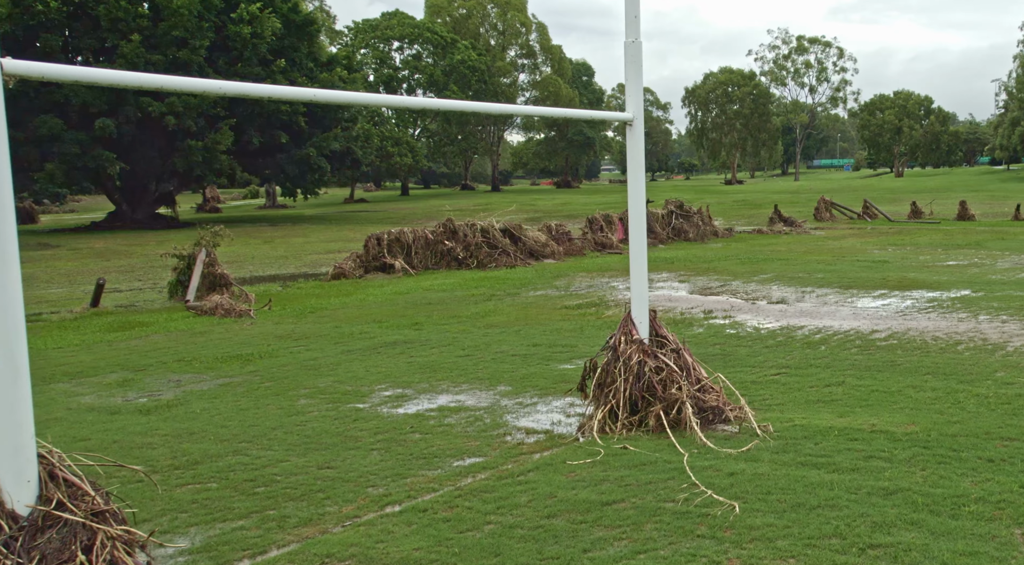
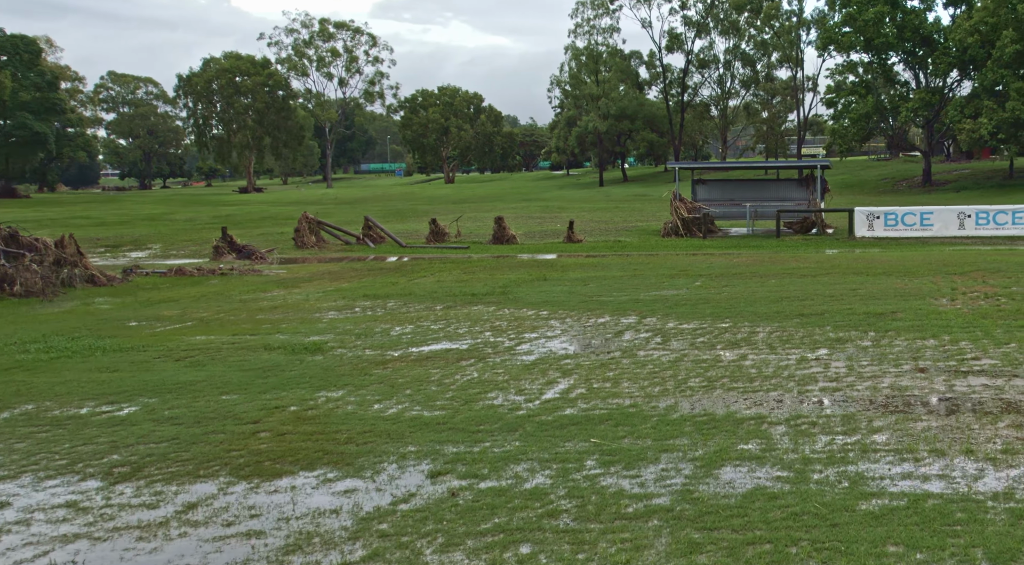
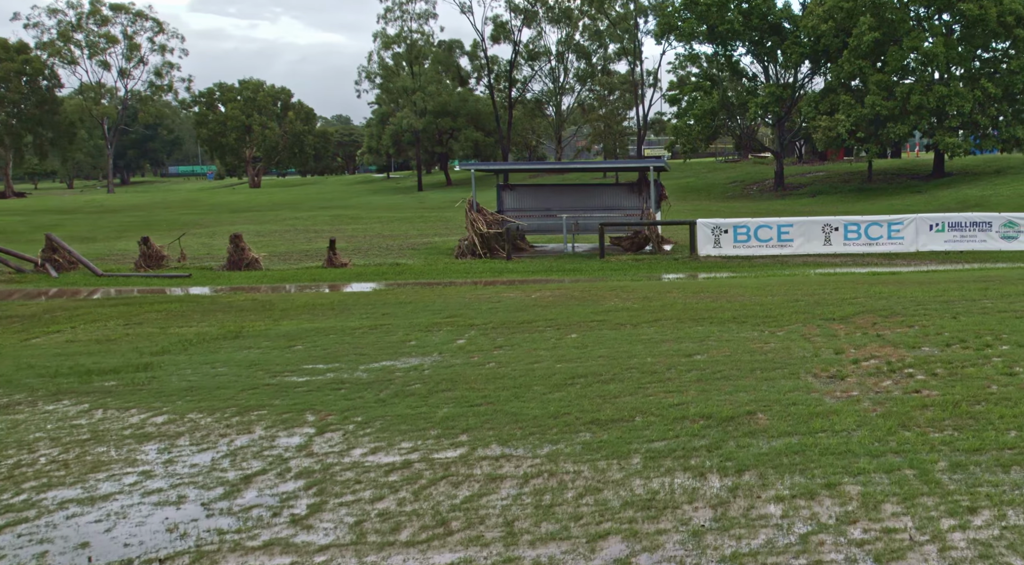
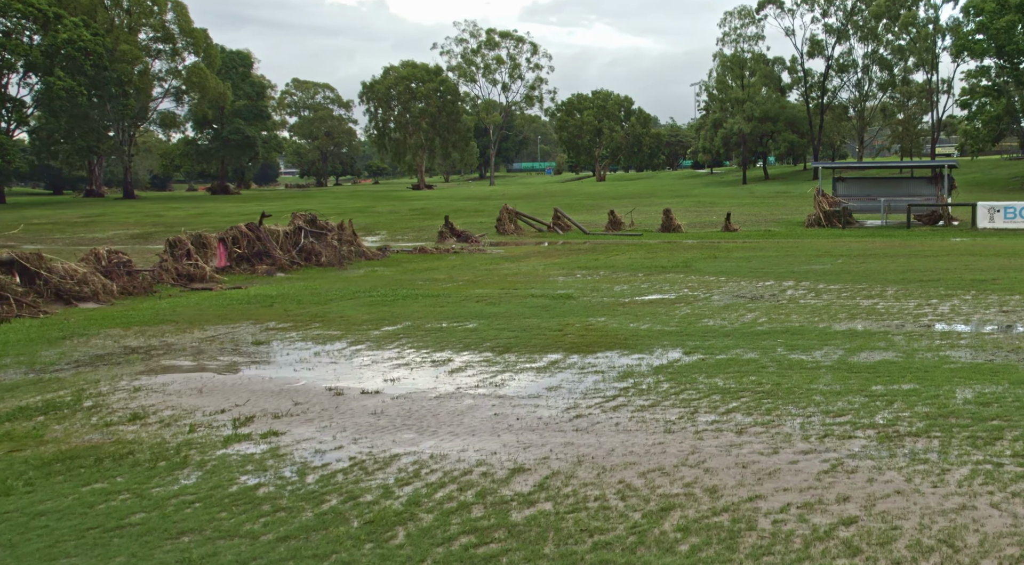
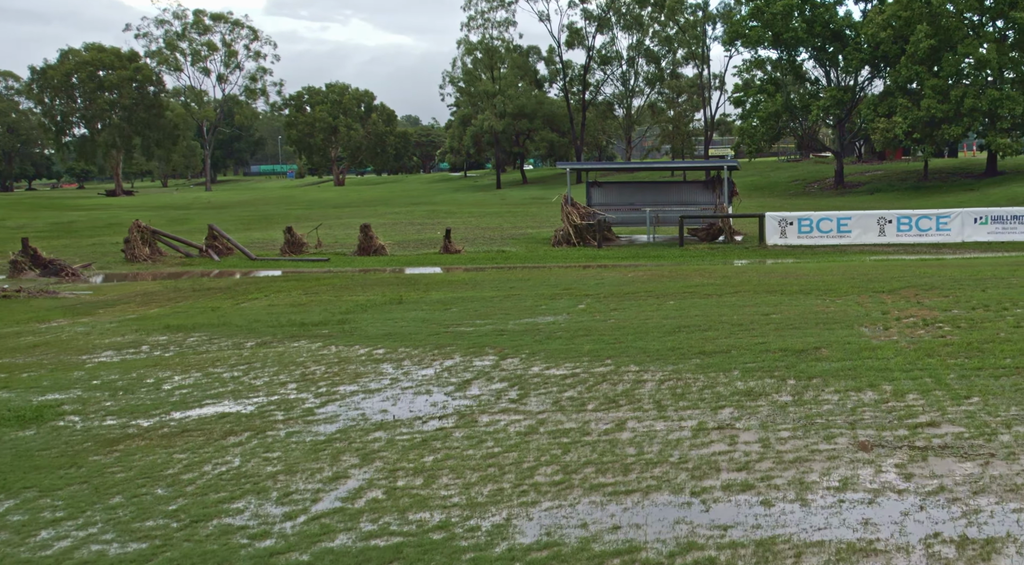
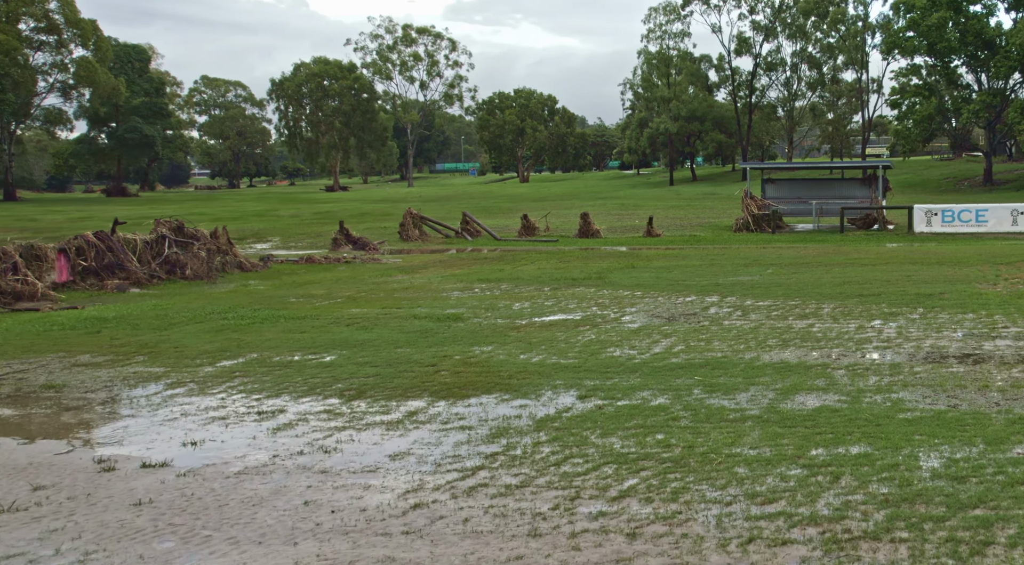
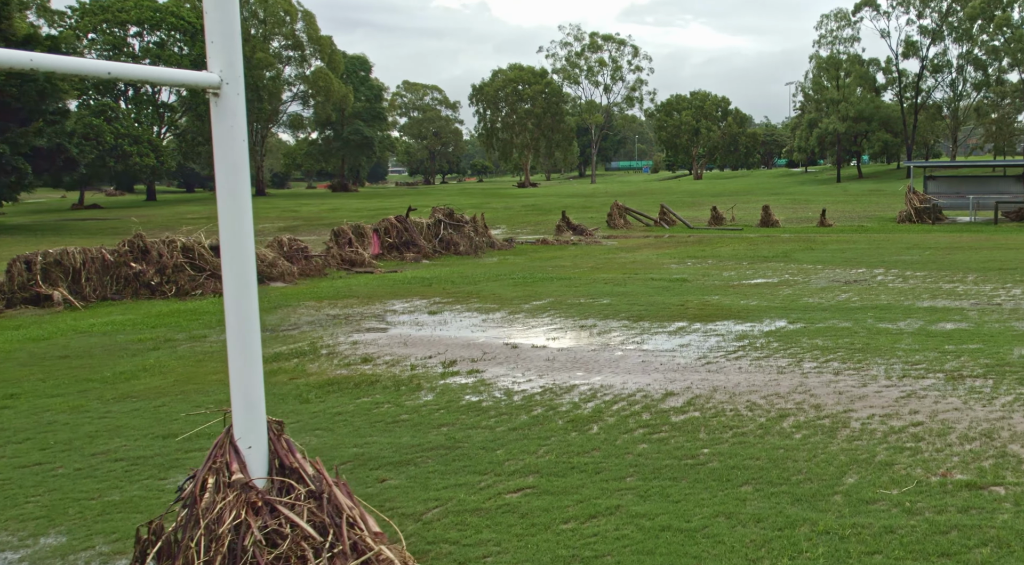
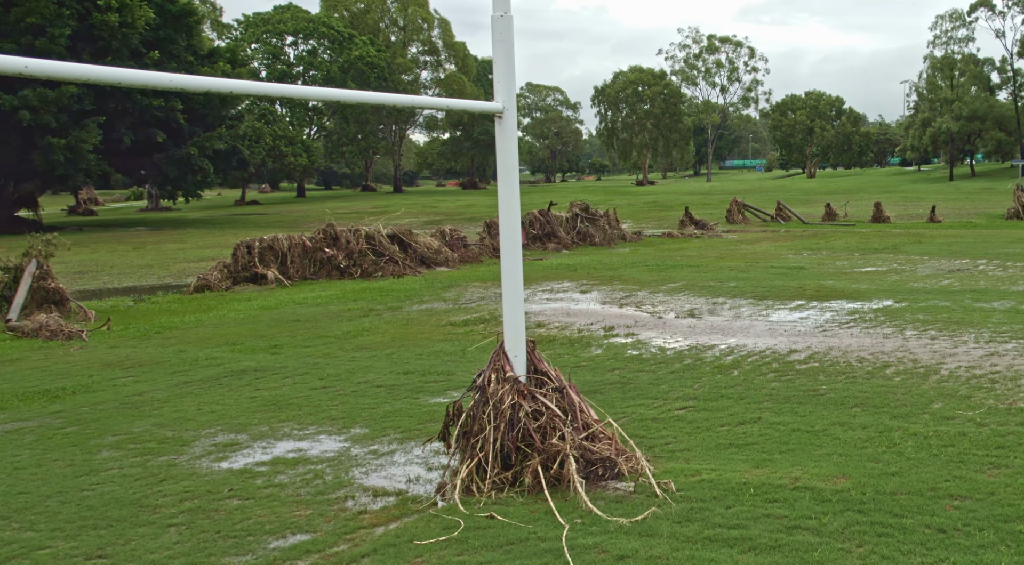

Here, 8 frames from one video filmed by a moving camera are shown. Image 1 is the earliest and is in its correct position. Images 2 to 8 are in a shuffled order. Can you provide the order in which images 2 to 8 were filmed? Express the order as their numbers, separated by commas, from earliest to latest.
8, 7, 4, 6, 2, 5, 3
